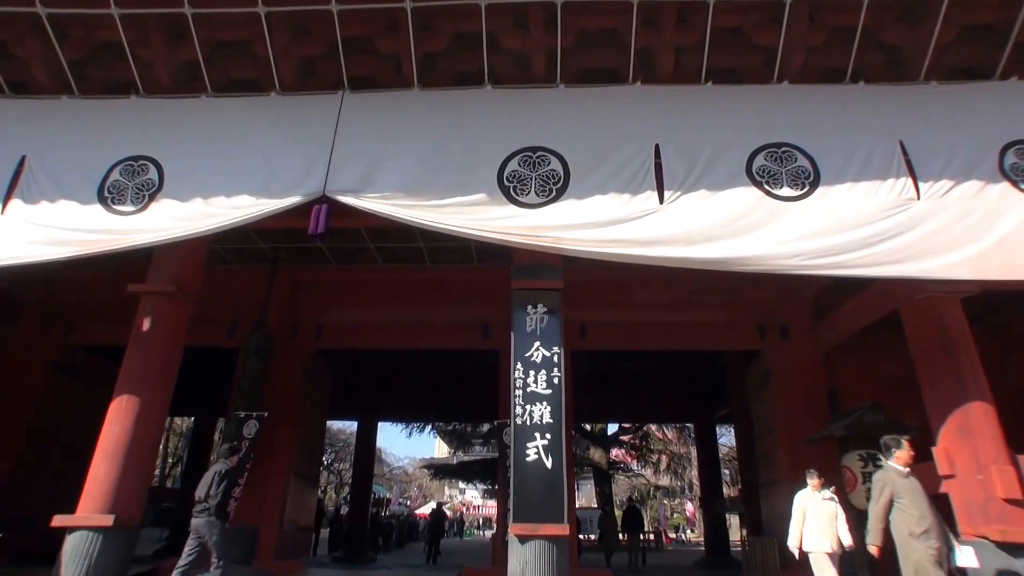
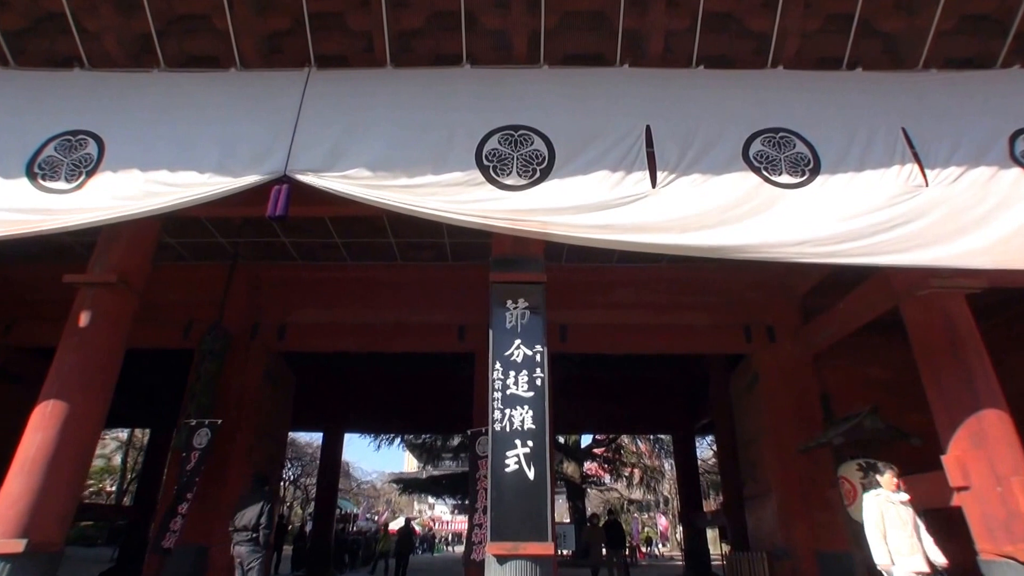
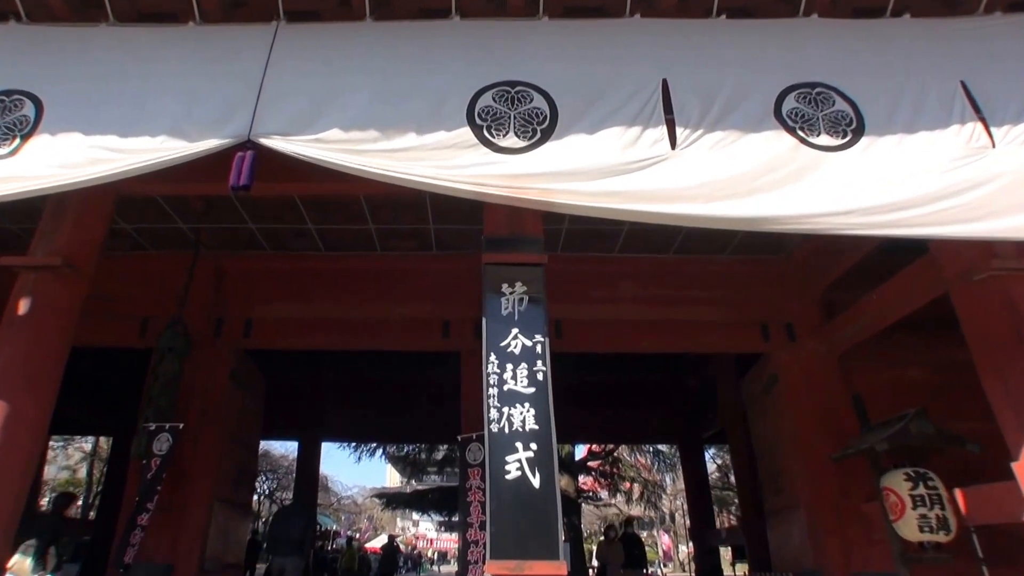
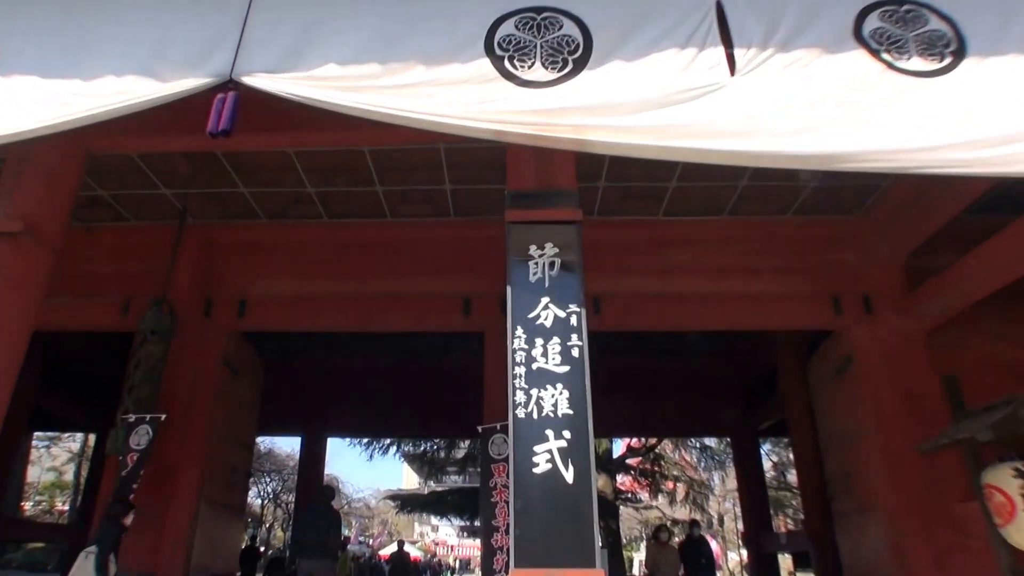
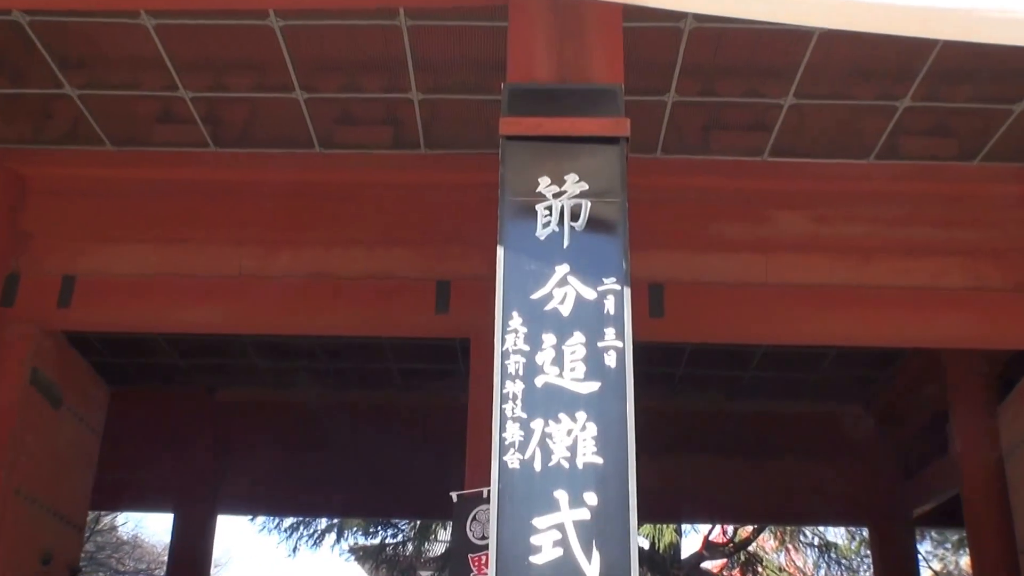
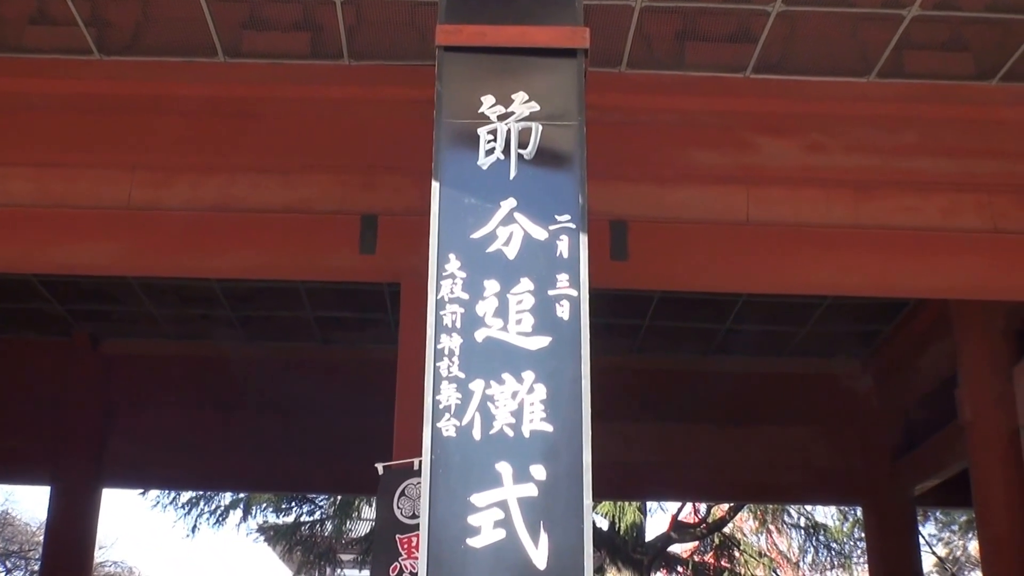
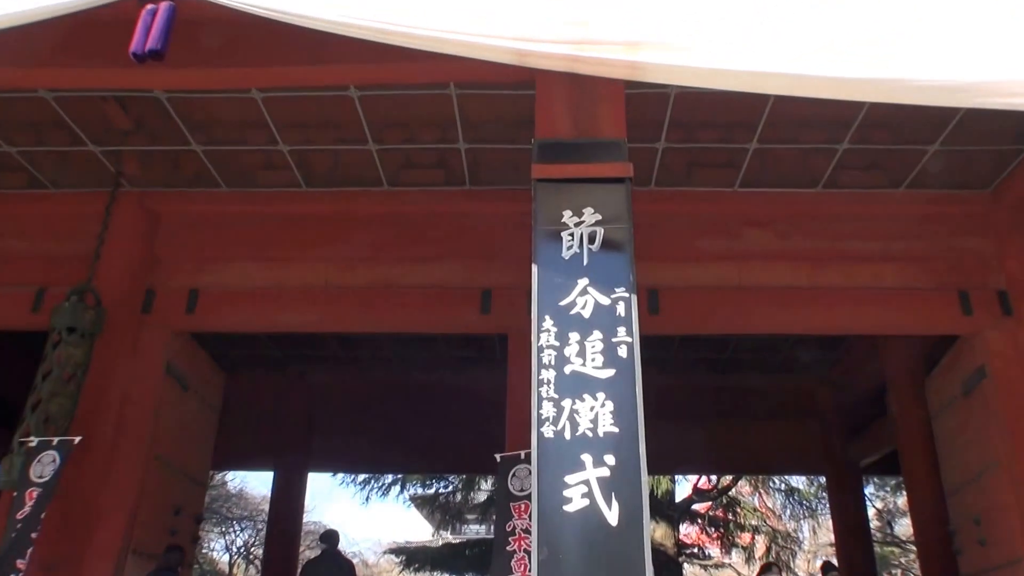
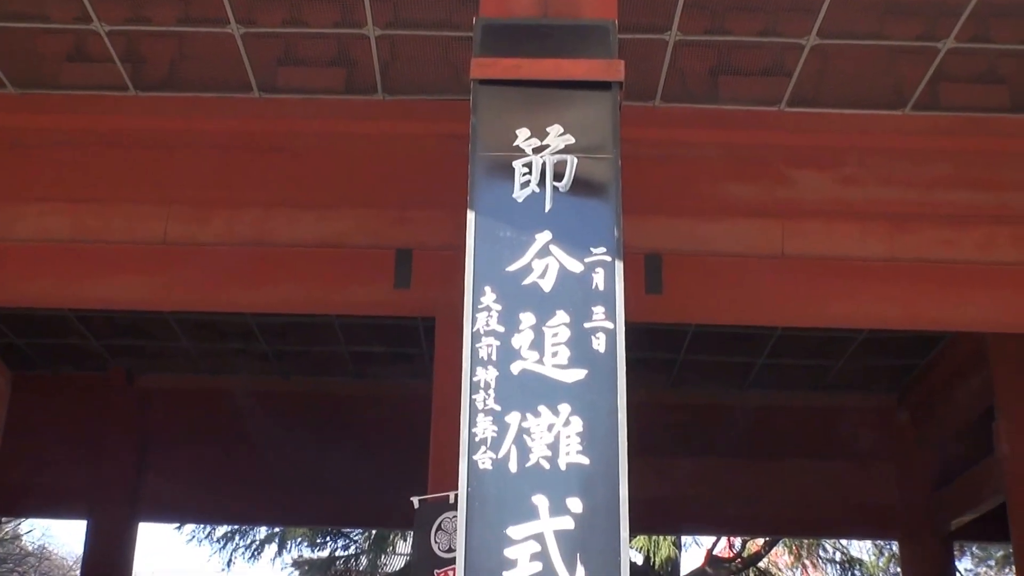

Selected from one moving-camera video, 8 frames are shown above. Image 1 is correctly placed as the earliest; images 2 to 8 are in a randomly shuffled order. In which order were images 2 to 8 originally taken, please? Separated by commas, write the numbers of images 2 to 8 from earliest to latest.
2, 3, 4, 7, 5, 8, 6
